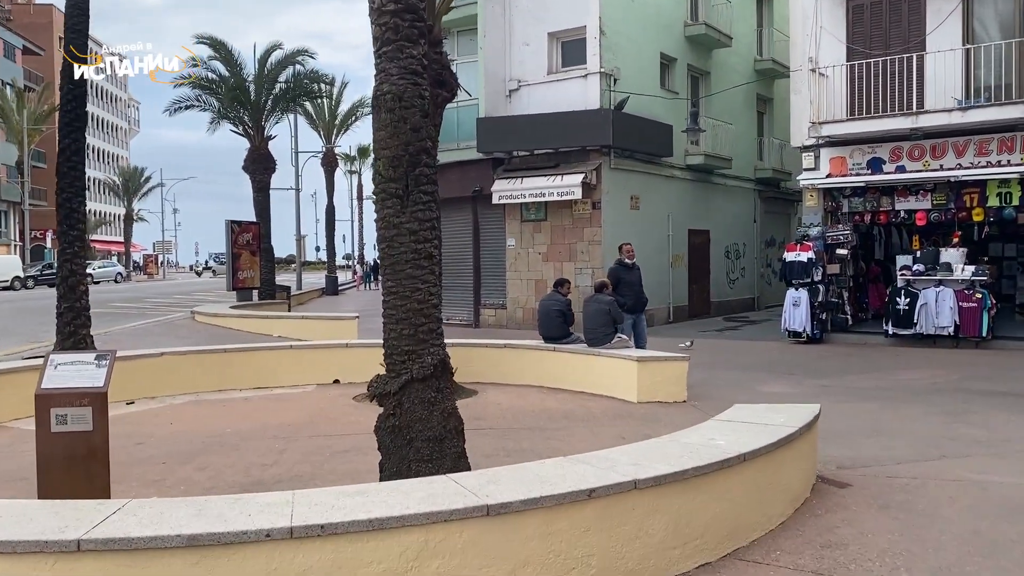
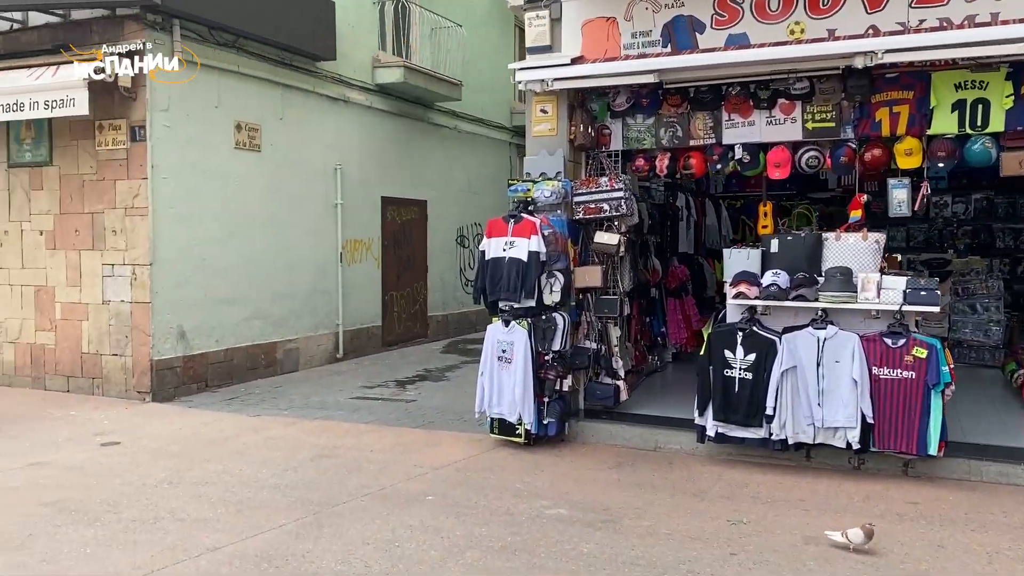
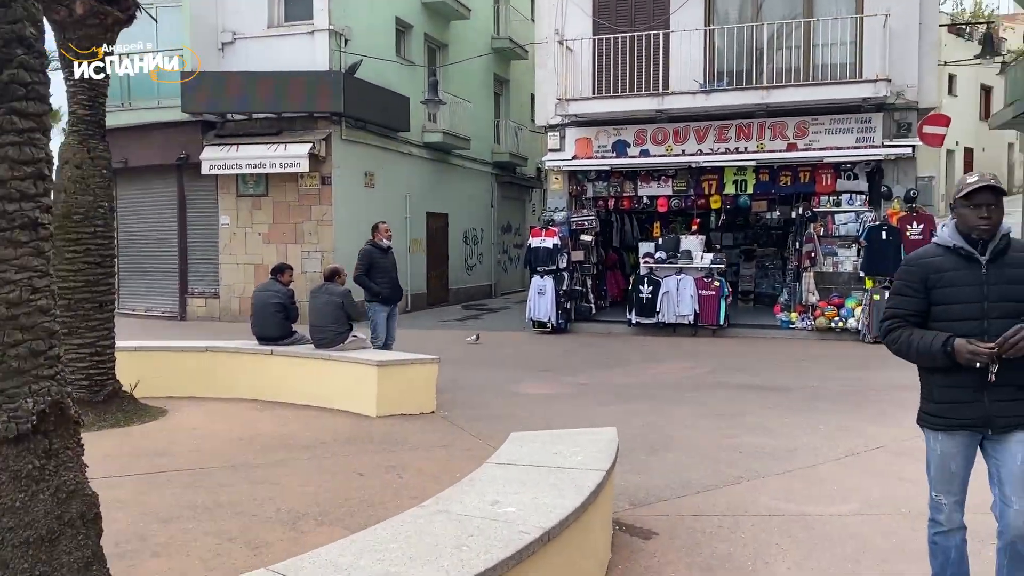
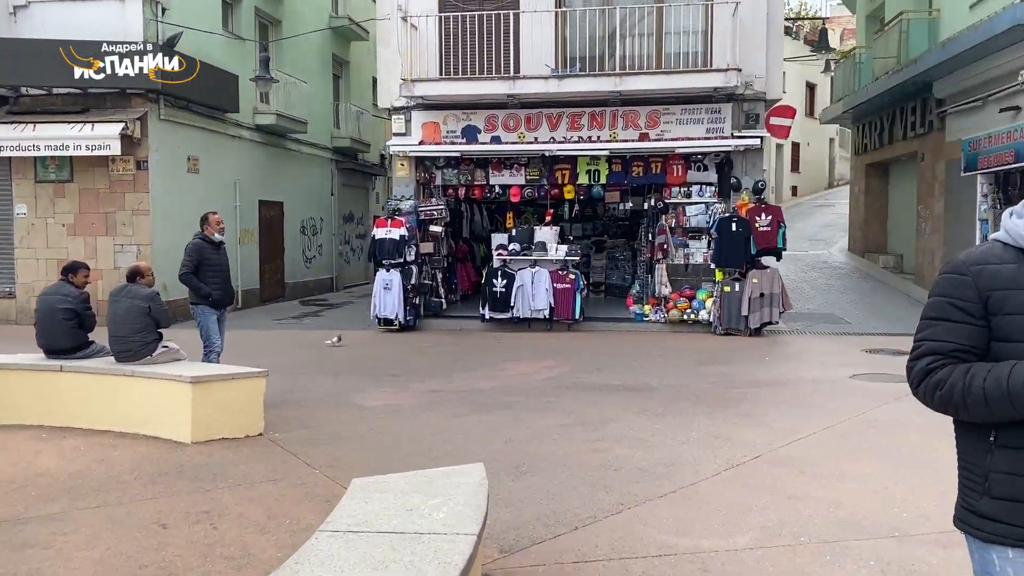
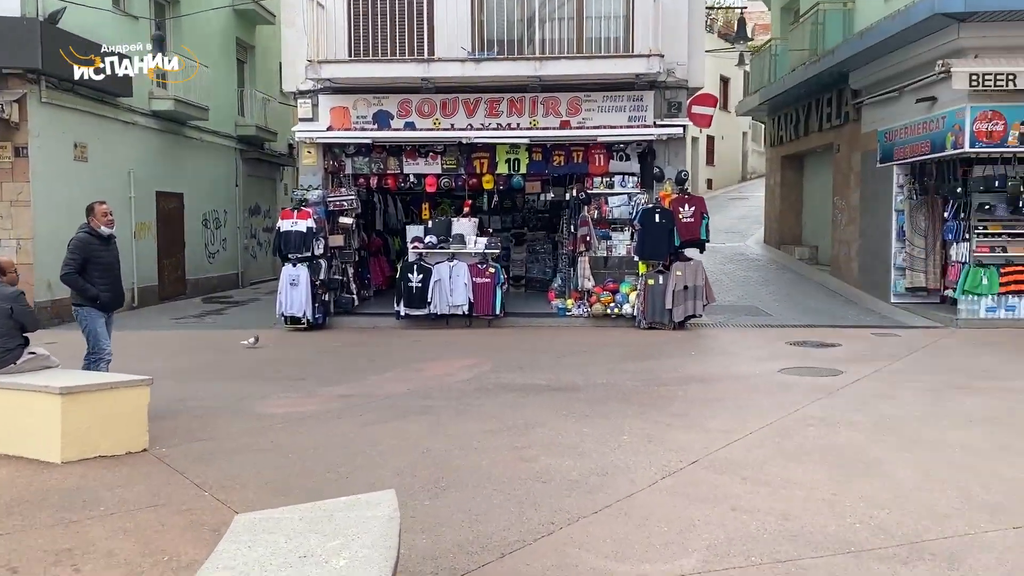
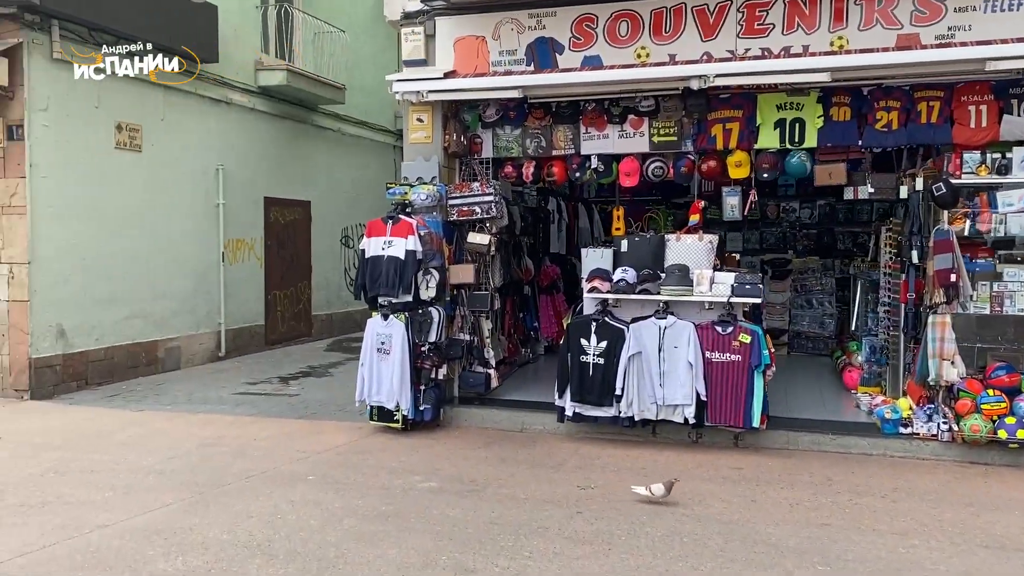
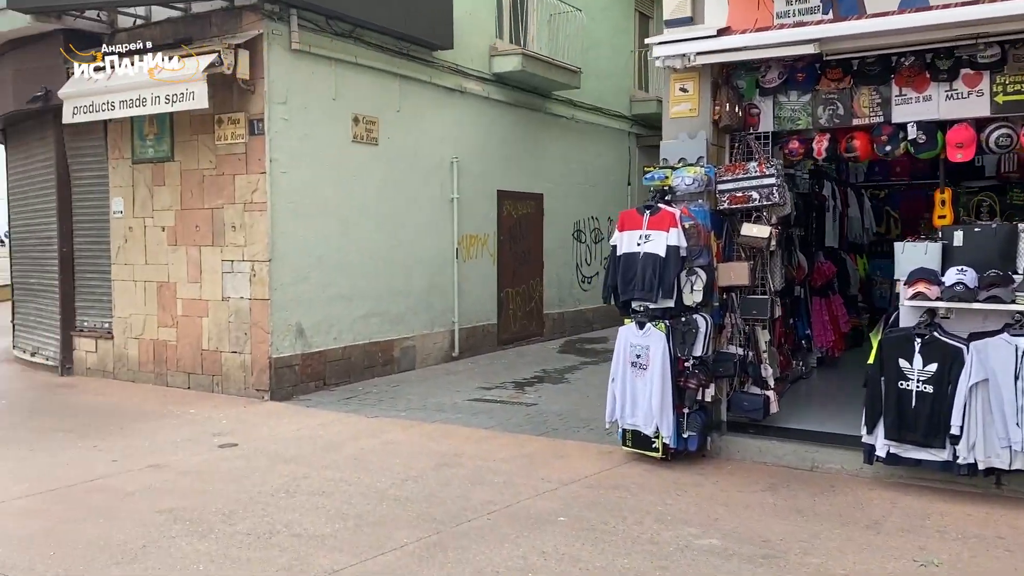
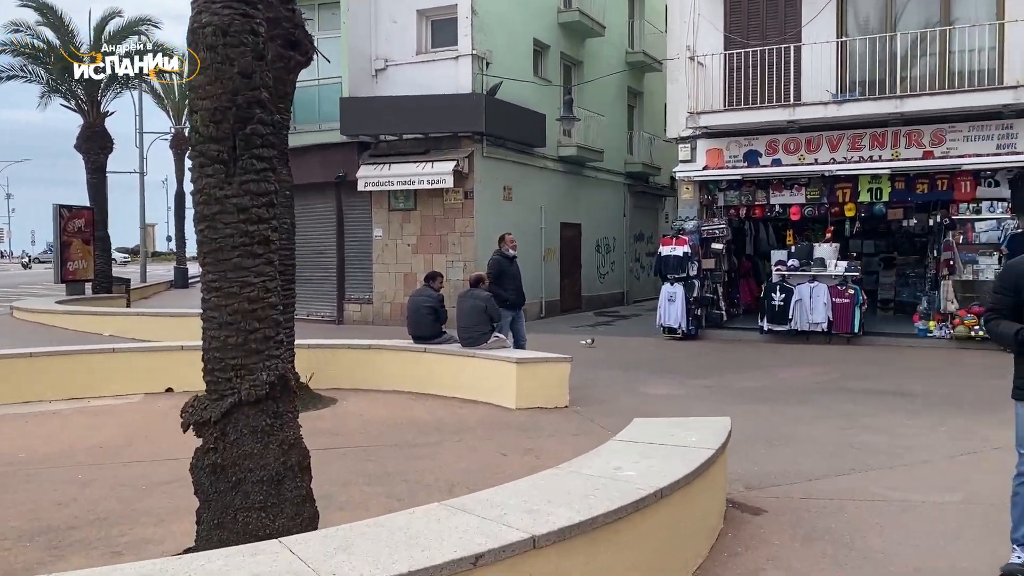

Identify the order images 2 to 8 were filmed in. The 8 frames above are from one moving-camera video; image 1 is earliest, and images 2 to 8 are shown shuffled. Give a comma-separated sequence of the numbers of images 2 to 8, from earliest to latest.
8, 3, 4, 5, 6, 2, 7
